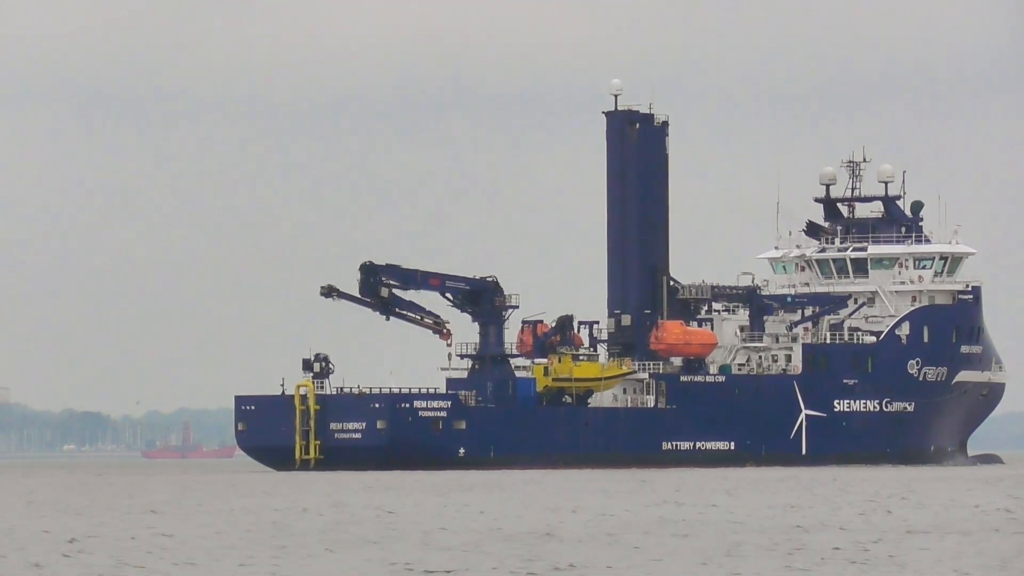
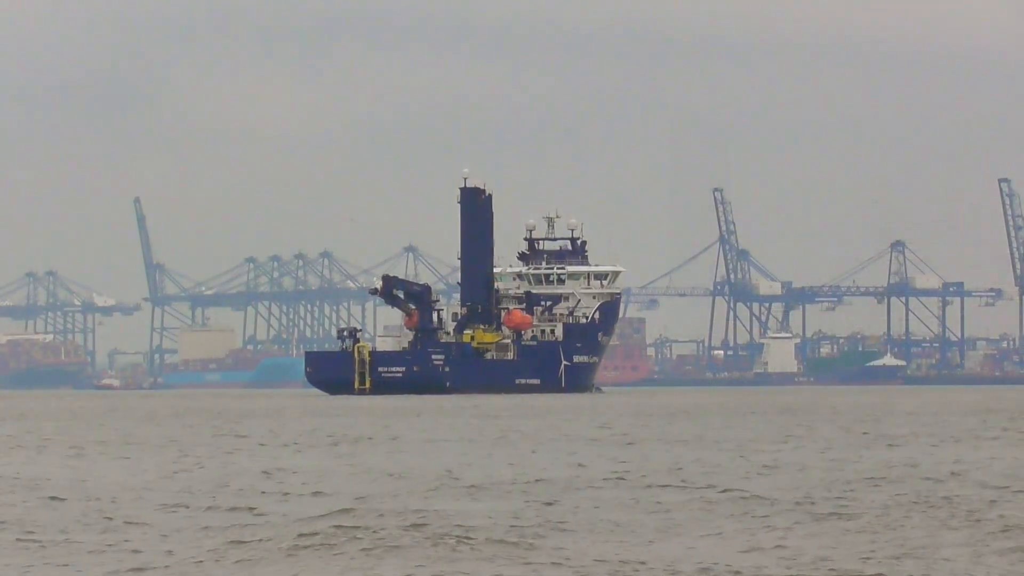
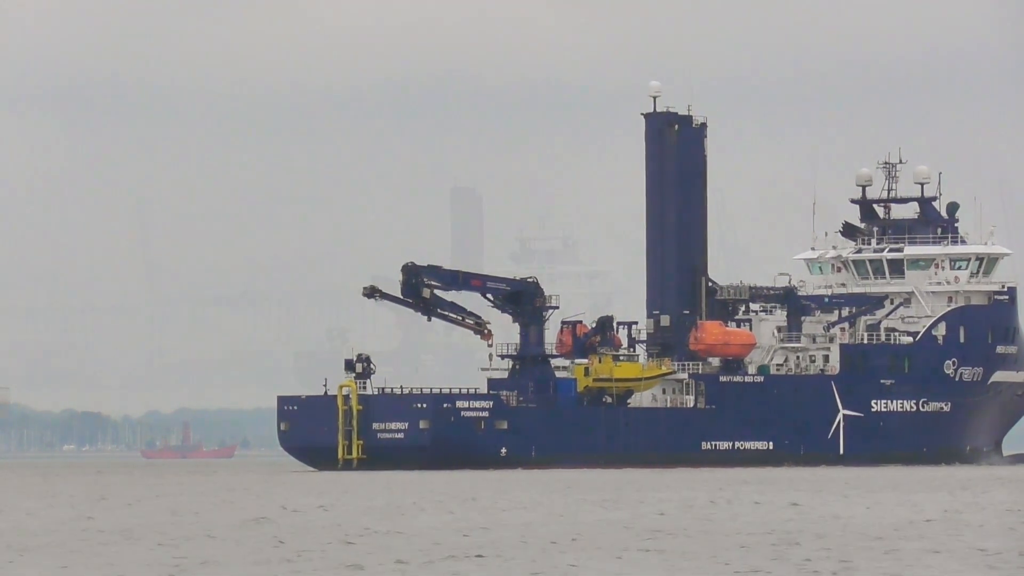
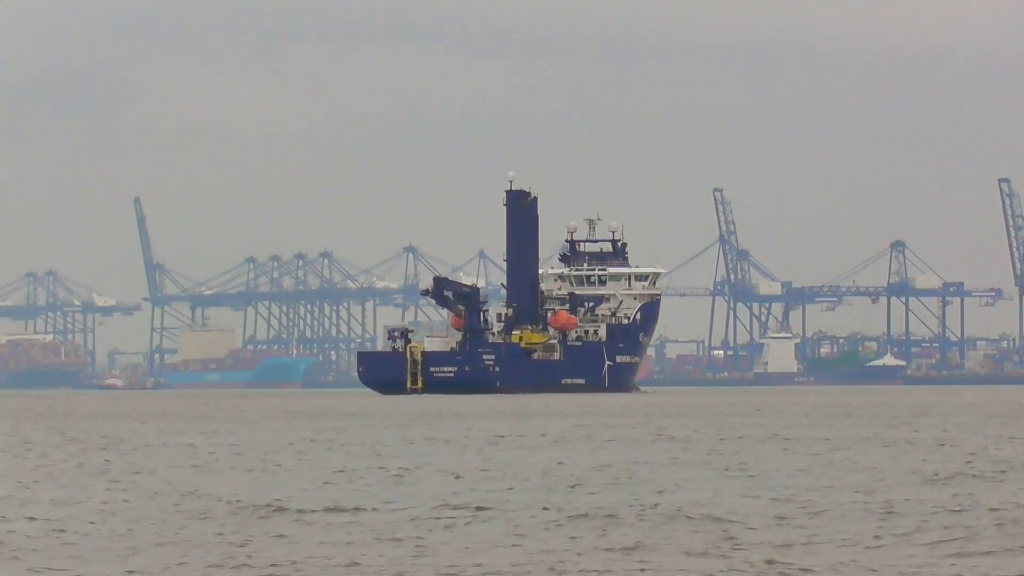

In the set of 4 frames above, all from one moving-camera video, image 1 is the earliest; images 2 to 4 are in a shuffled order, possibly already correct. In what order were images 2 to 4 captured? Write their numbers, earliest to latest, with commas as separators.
3, 2, 4
